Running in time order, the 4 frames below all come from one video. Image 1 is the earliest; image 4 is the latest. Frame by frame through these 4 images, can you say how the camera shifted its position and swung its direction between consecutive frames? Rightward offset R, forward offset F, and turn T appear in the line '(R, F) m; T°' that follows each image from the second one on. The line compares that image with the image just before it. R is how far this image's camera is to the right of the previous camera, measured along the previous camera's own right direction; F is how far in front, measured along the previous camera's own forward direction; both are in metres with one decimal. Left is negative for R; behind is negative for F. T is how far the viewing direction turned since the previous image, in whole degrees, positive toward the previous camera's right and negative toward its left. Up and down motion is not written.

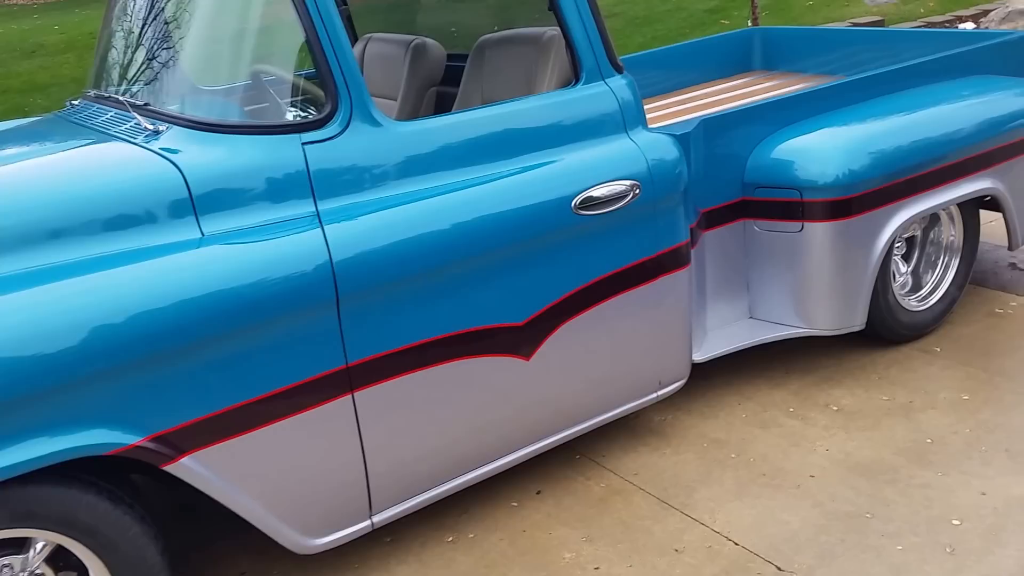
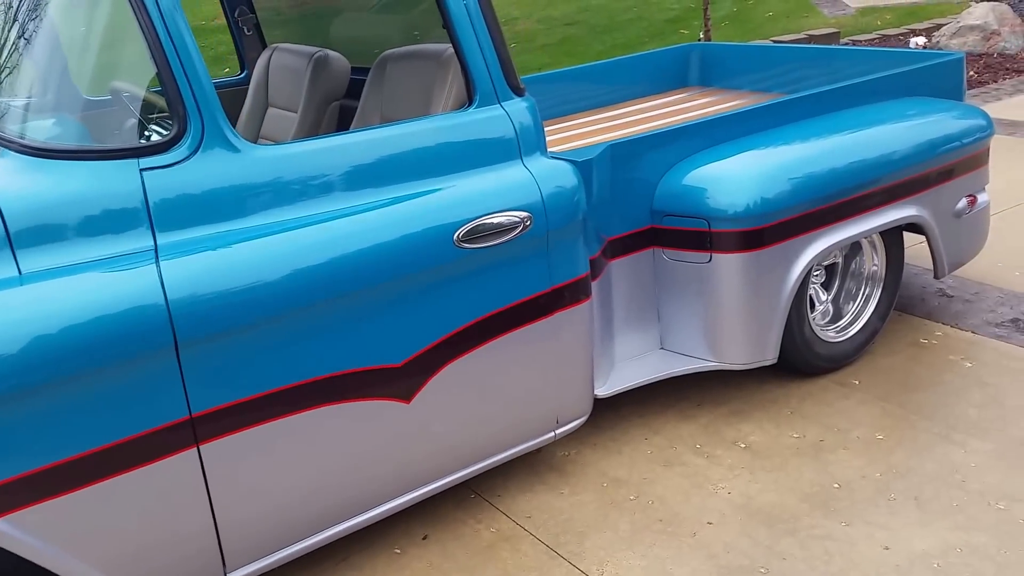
(+0.2, +0.2) m; +2°
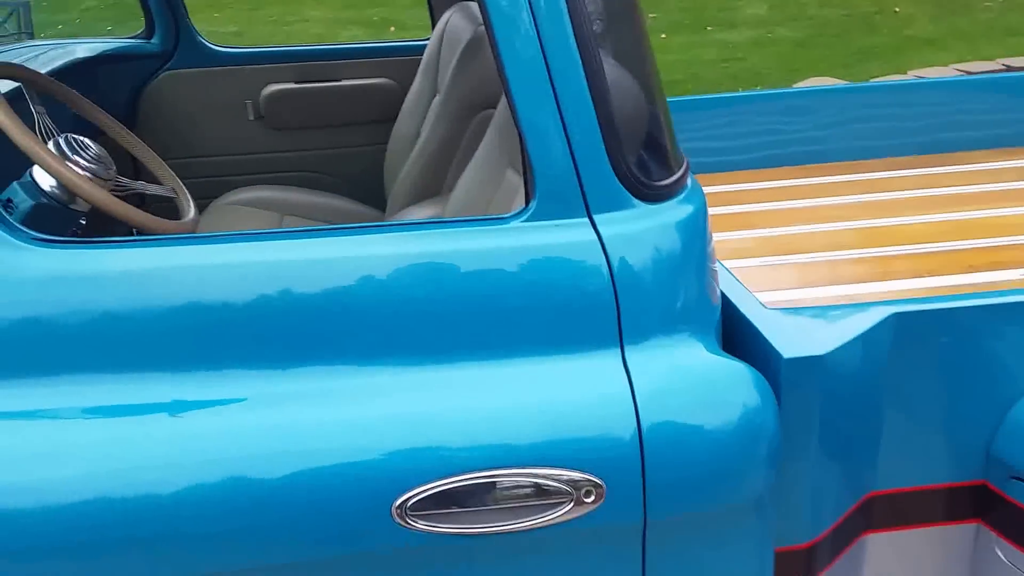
(+0.3, +1.4) m; -24°
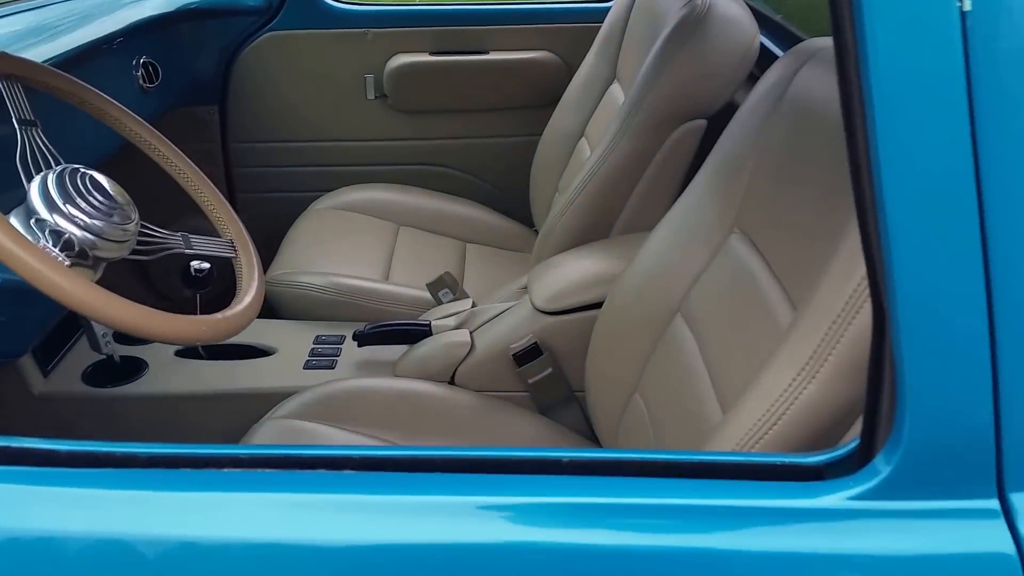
(-0.1, +0.7) m; -8°
